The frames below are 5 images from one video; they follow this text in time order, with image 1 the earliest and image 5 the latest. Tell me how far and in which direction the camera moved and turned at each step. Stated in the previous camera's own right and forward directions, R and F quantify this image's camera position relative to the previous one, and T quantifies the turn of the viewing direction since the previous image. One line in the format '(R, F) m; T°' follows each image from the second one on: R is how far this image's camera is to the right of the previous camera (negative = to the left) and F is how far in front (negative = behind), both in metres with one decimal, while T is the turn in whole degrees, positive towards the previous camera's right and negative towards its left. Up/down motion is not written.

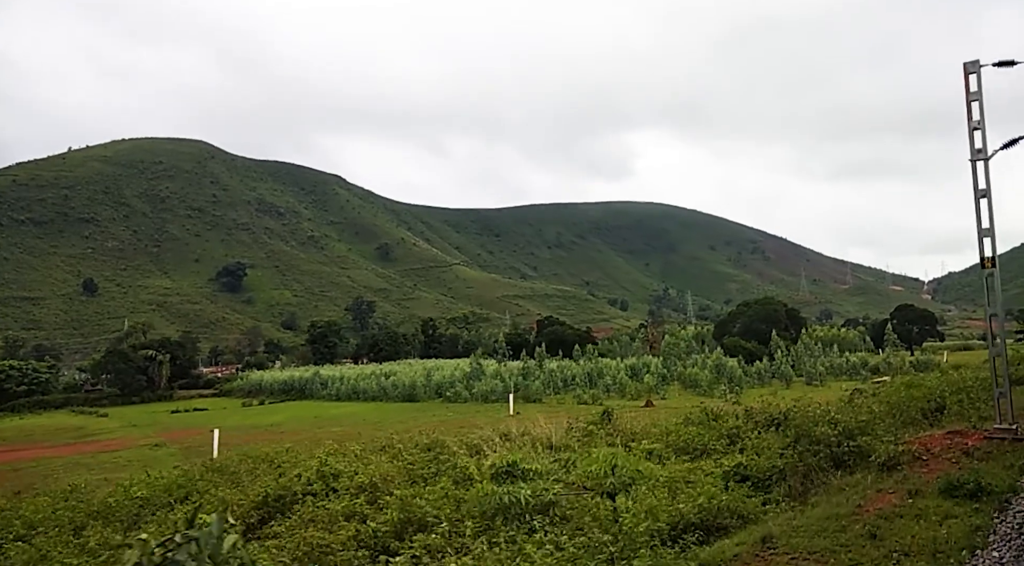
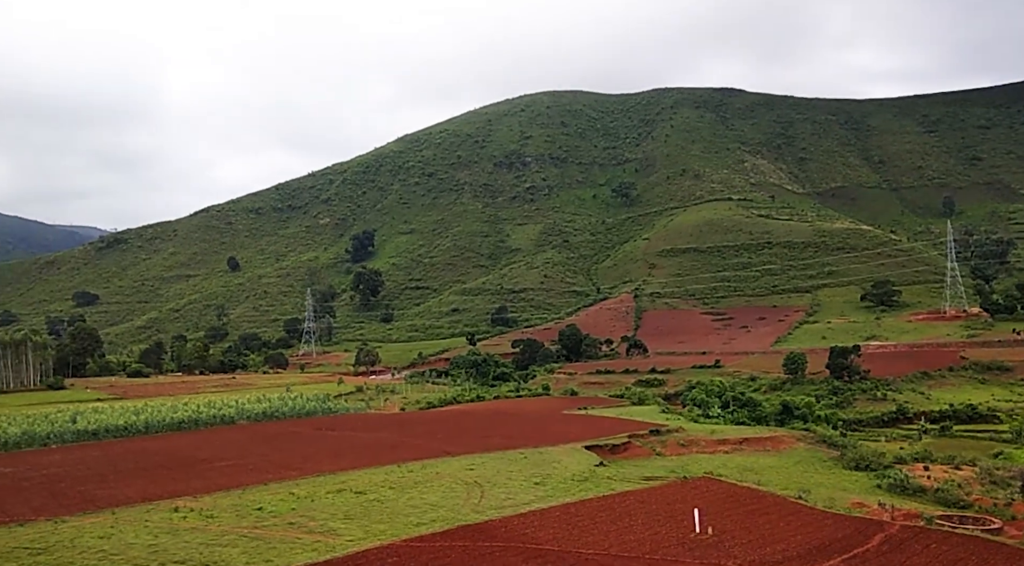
(+16.3, +10.8) m; -32°
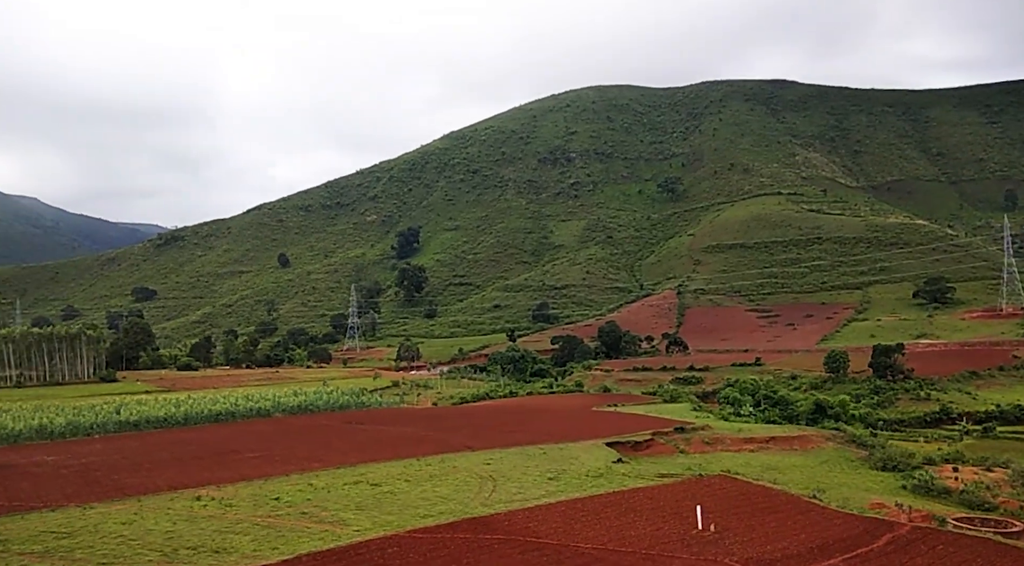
(+1.6, -0.4) m; -4°
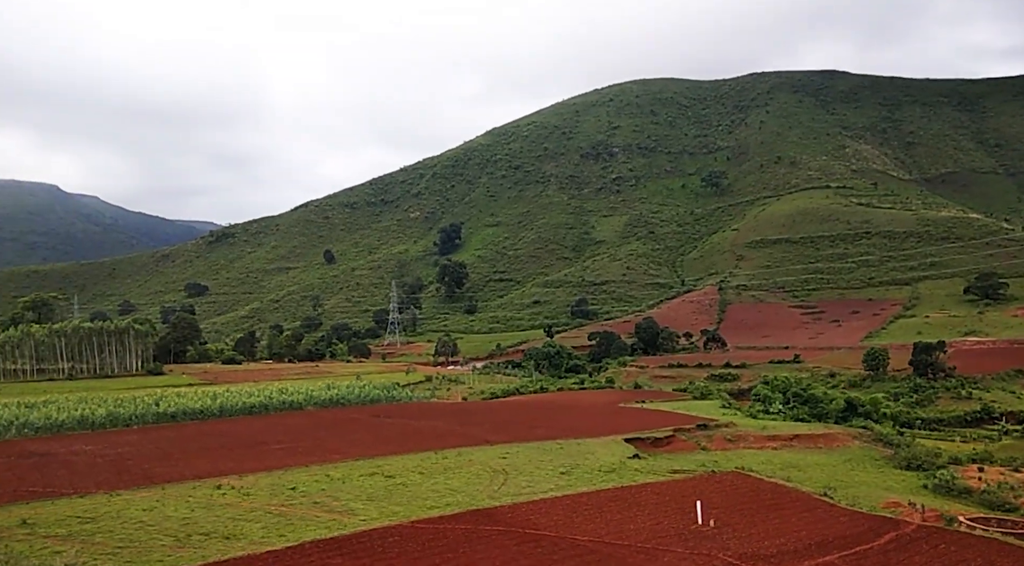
(+1.6, -0.5) m; -4°
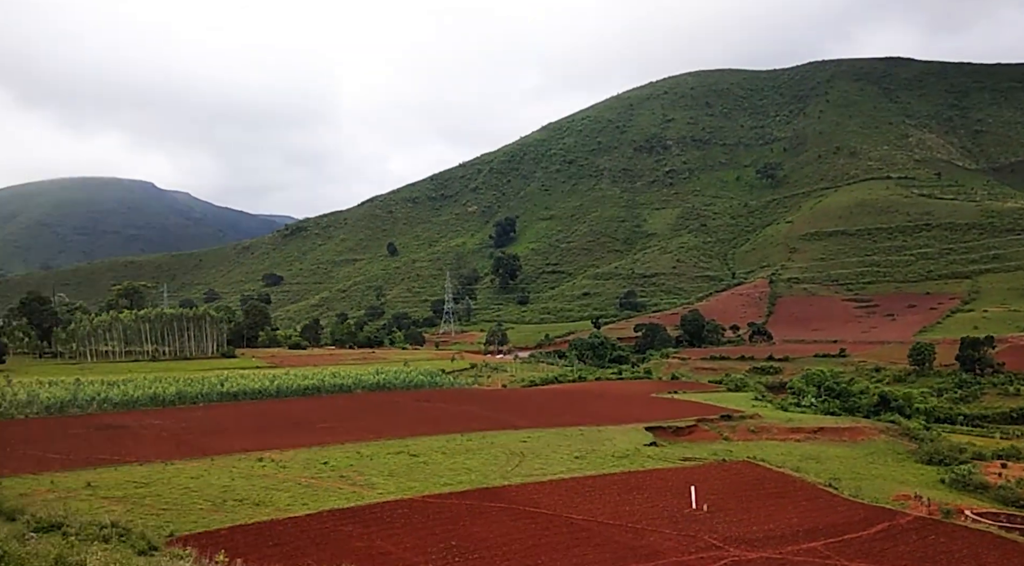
(+1.9, -1.7) m; -5°
